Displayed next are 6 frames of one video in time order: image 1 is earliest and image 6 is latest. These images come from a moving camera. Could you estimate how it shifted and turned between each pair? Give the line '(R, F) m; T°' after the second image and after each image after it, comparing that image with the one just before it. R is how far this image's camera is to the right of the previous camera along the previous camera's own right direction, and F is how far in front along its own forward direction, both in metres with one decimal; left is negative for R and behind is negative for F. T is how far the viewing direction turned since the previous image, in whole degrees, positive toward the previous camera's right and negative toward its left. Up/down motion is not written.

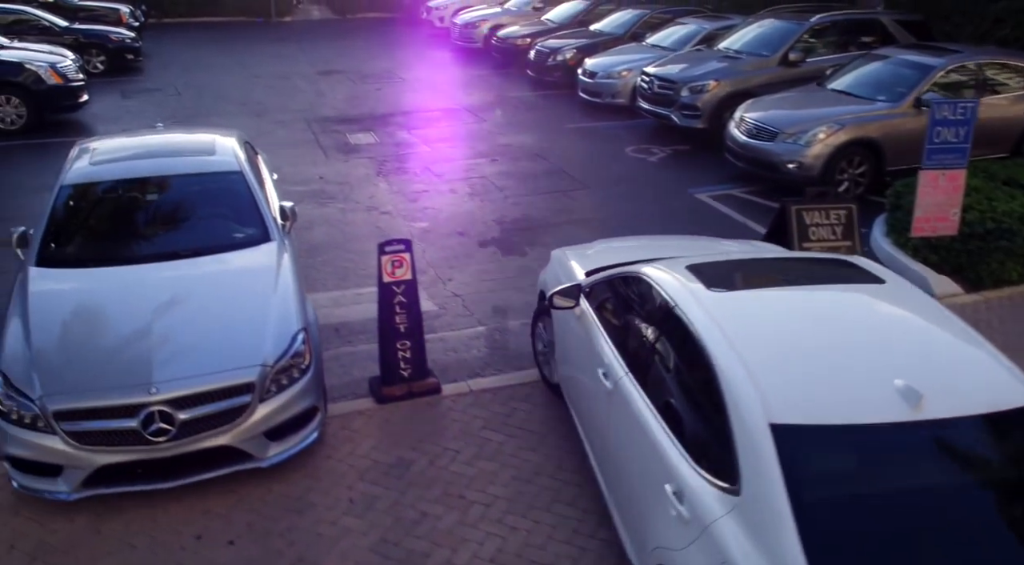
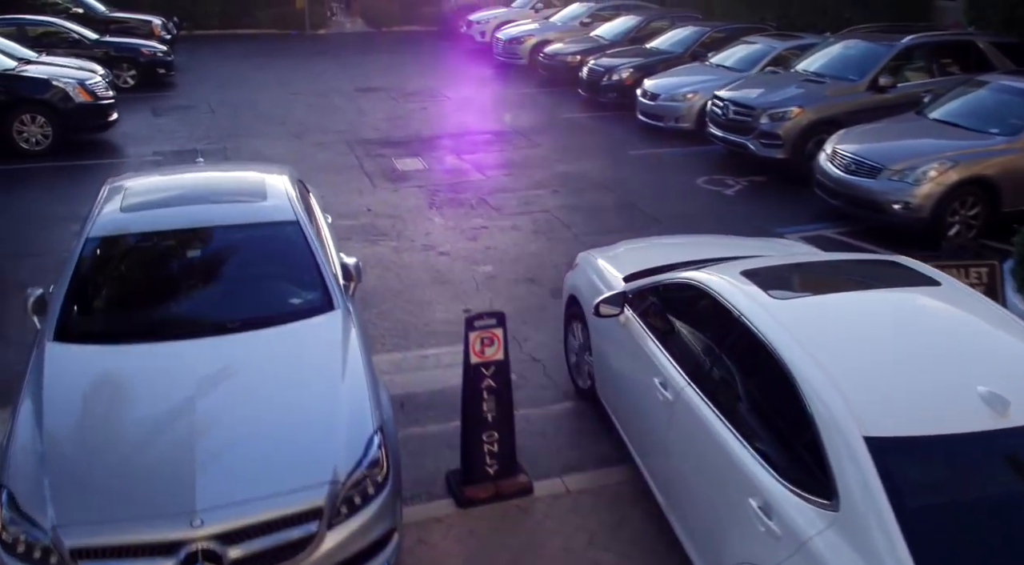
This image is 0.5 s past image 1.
(-0.6, +1.0) m; -1°
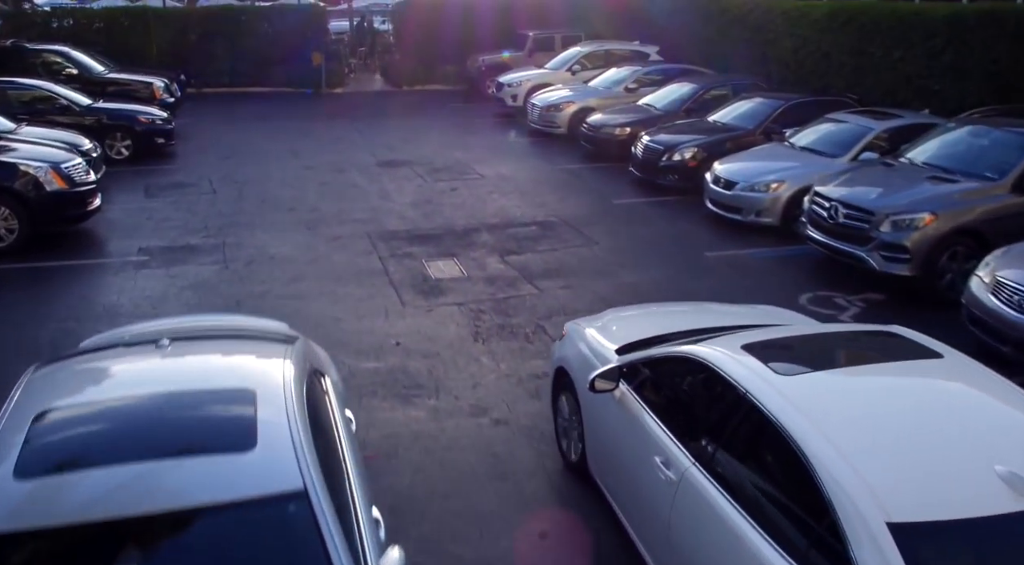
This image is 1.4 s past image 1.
(-0.6, +2.0) m; -1°
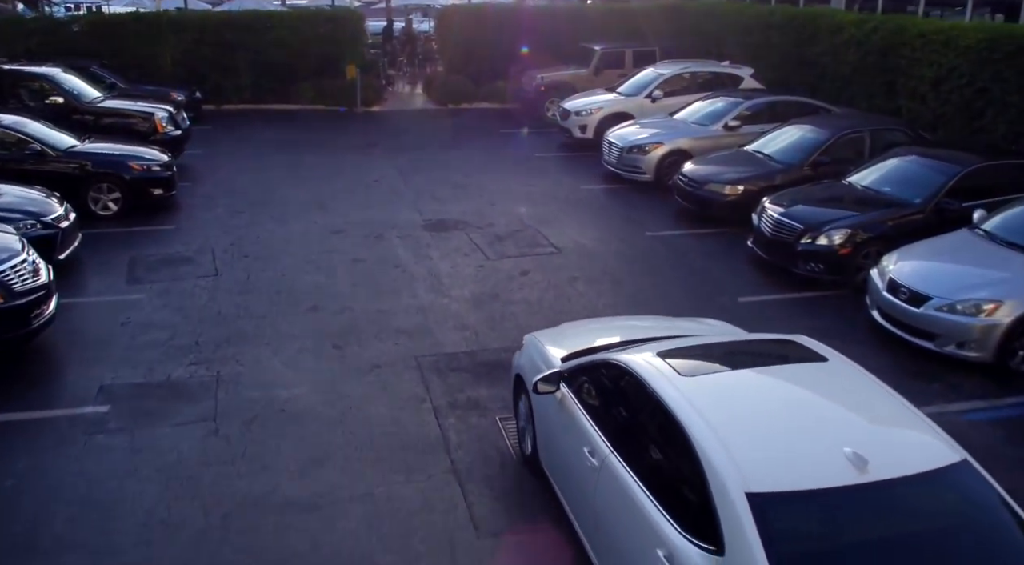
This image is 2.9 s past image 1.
(-0.8, +3.0) m; -2°
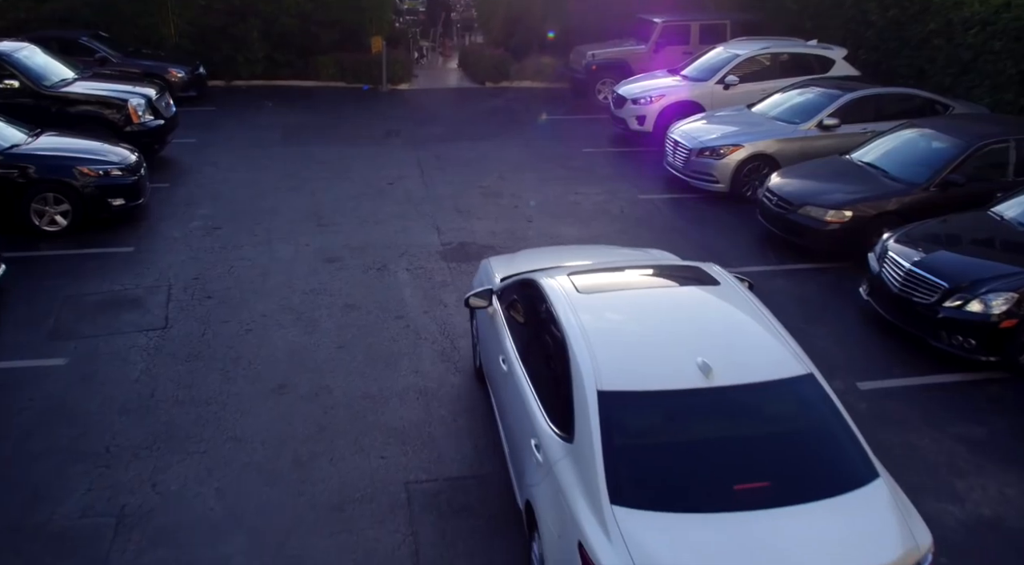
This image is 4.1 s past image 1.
(0.0, +2.4) m; -3°
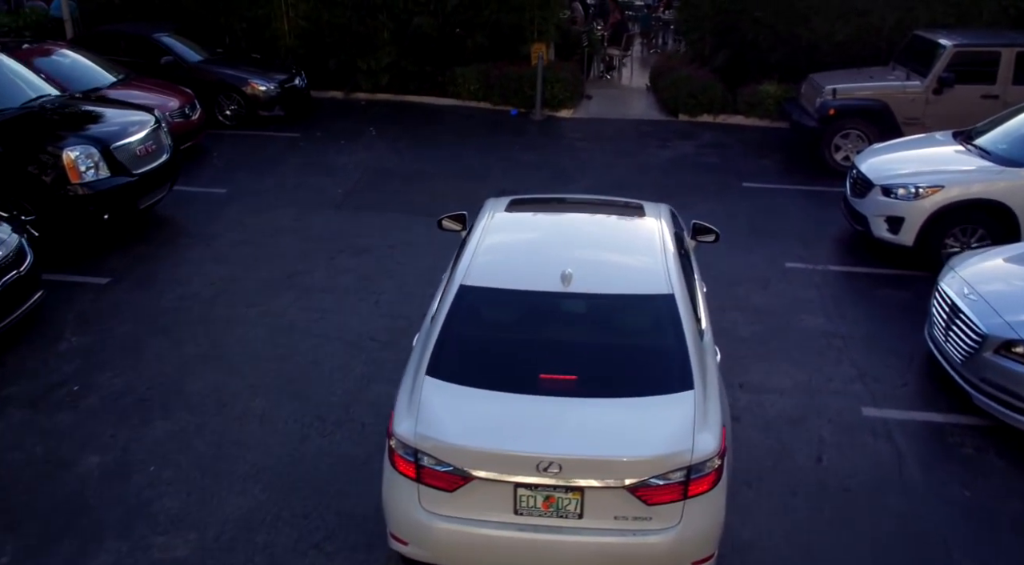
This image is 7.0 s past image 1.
(+0.8, +5.1) m; -16°
